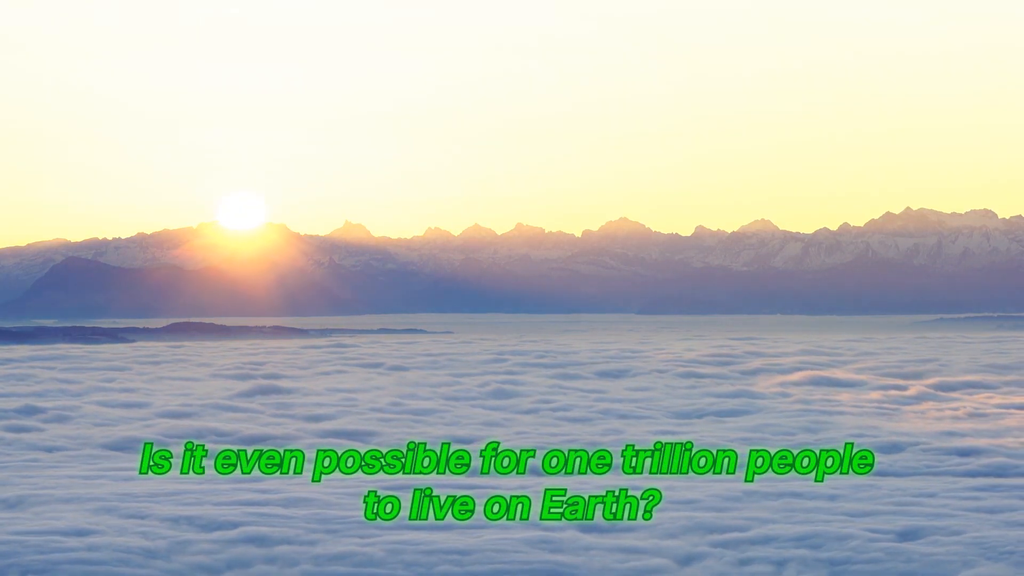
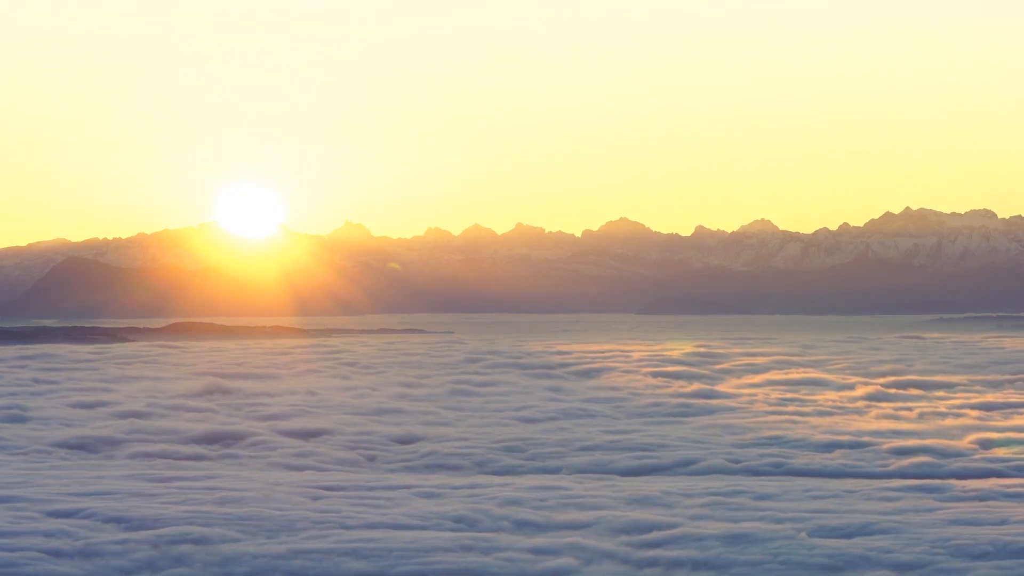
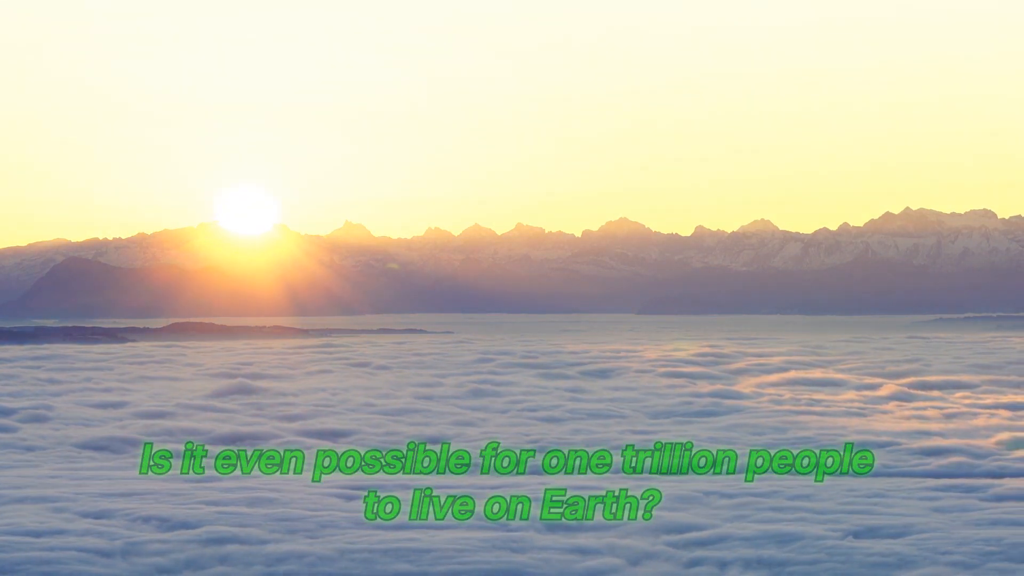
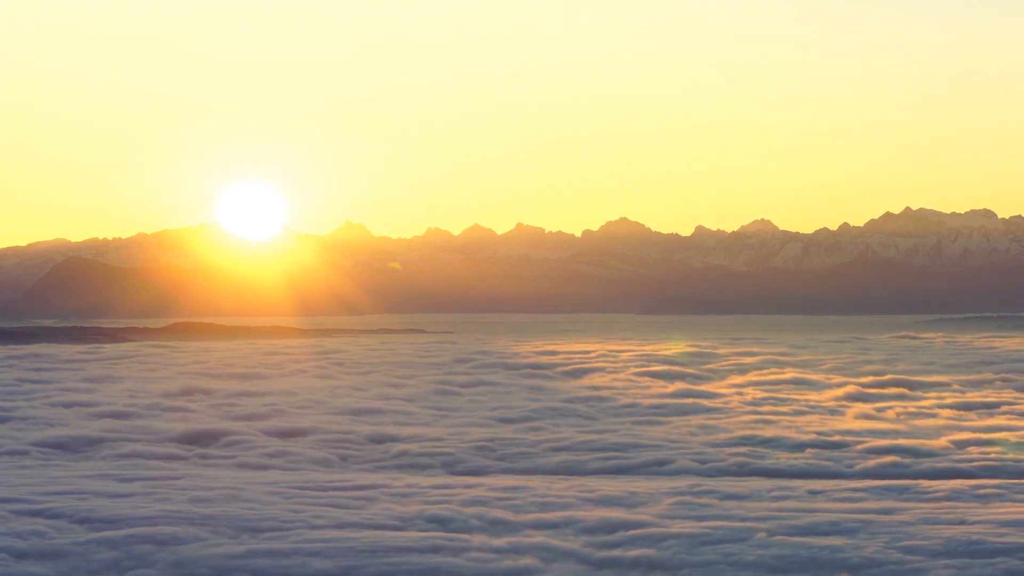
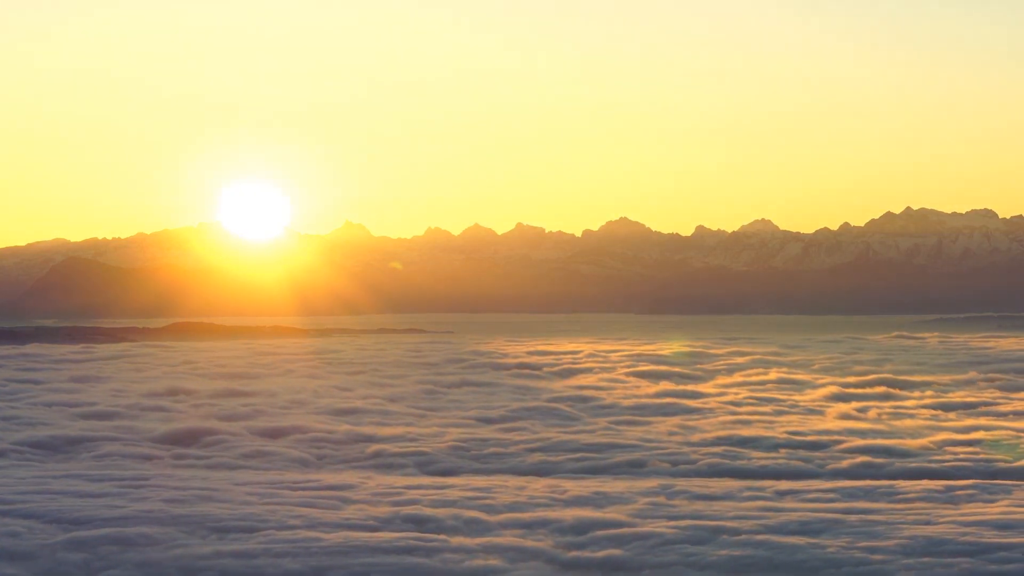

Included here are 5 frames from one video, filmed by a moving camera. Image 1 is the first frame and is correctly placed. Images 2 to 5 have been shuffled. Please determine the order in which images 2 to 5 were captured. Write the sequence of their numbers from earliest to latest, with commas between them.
3, 2, 4, 5
